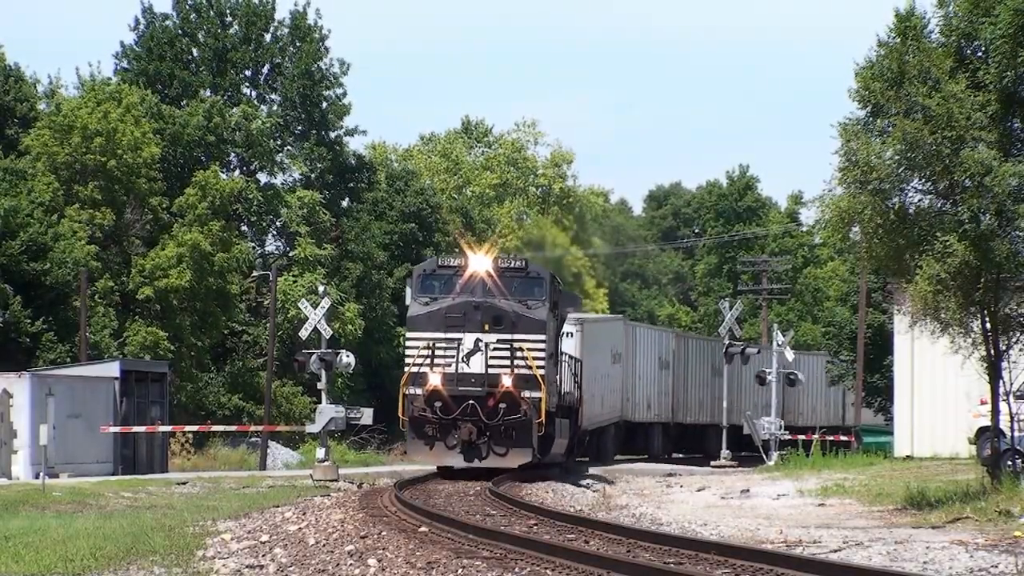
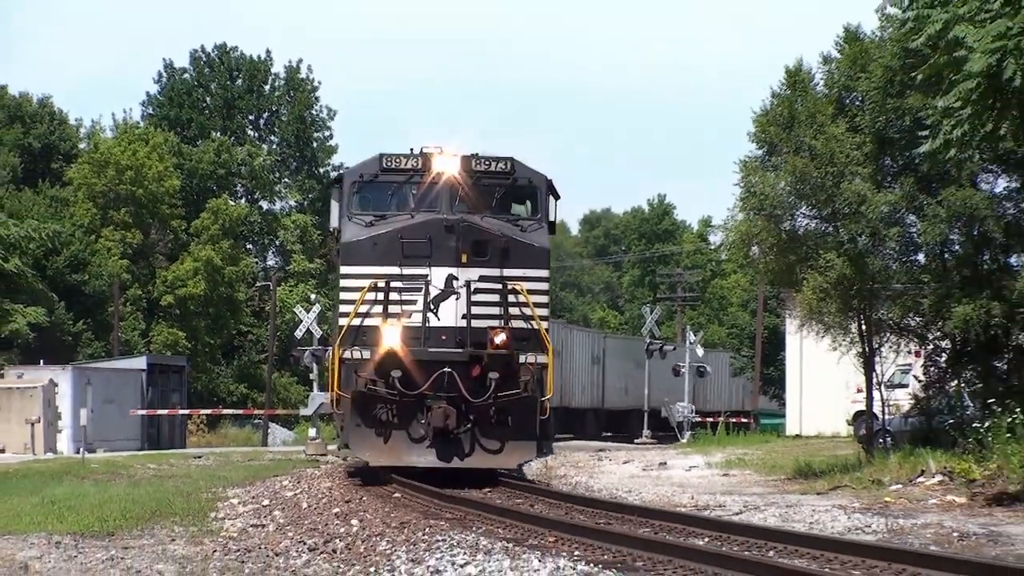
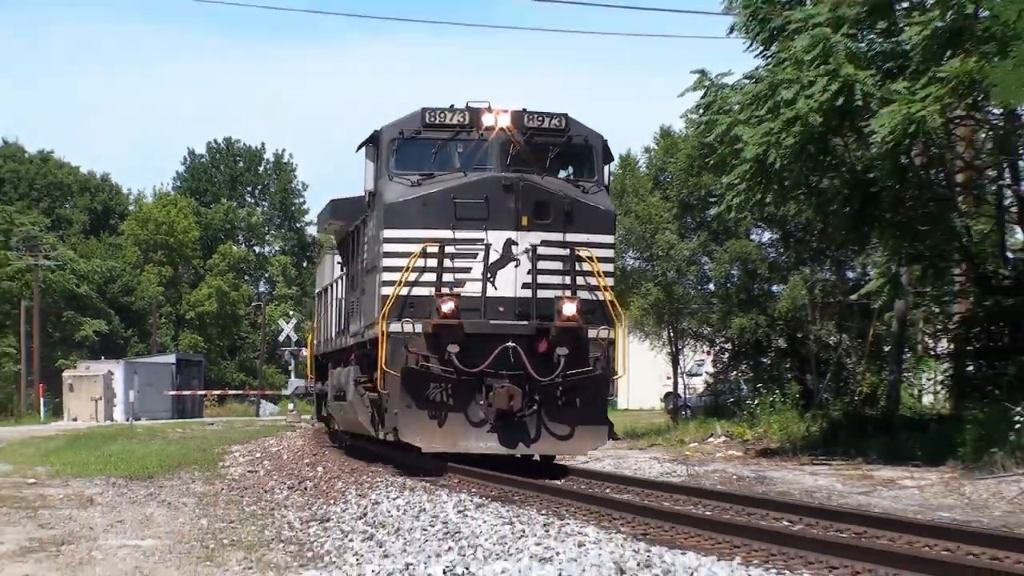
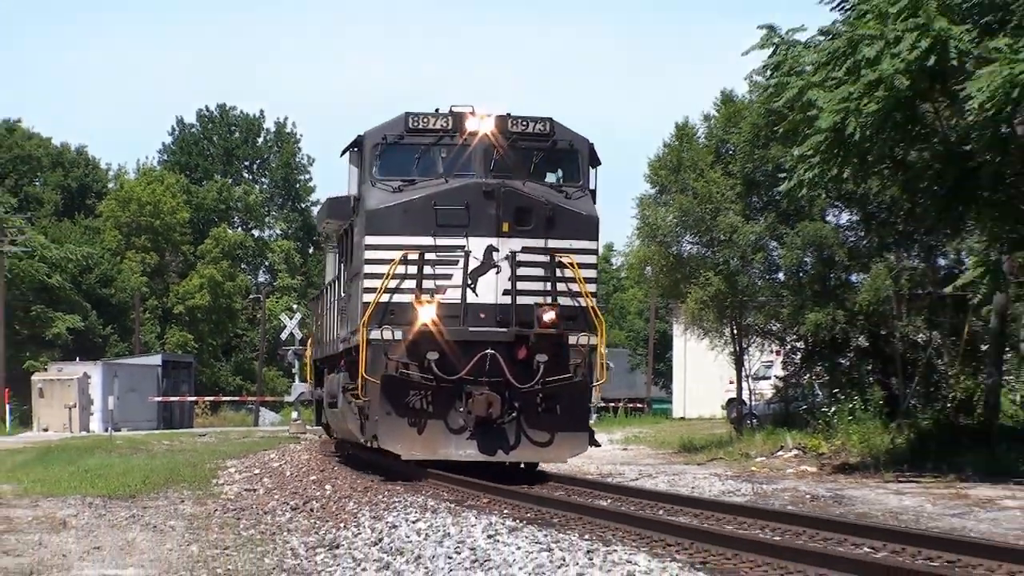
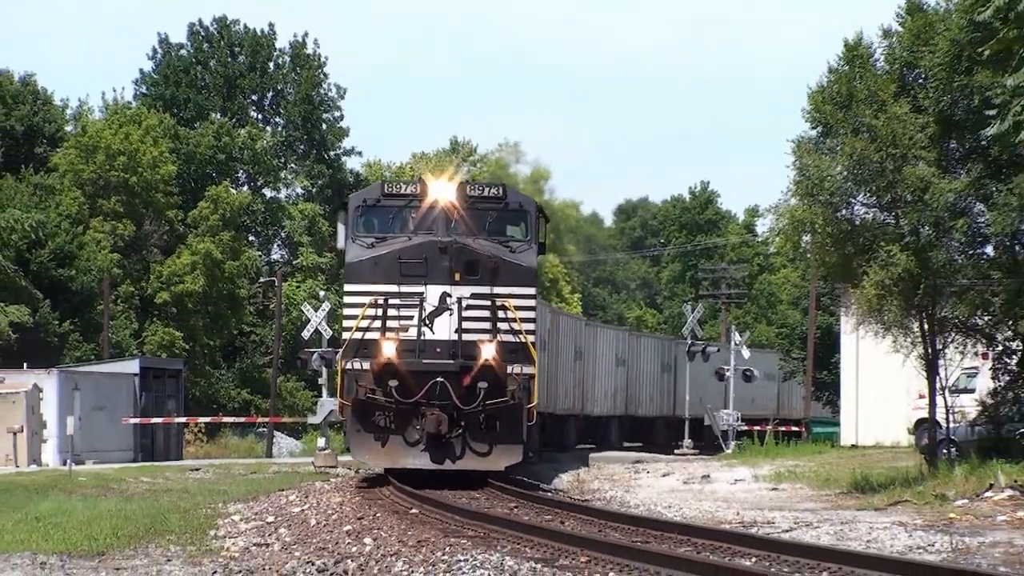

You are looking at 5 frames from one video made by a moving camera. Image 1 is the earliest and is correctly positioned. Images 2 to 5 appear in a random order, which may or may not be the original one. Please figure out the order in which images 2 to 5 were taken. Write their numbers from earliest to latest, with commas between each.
5, 2, 4, 3
